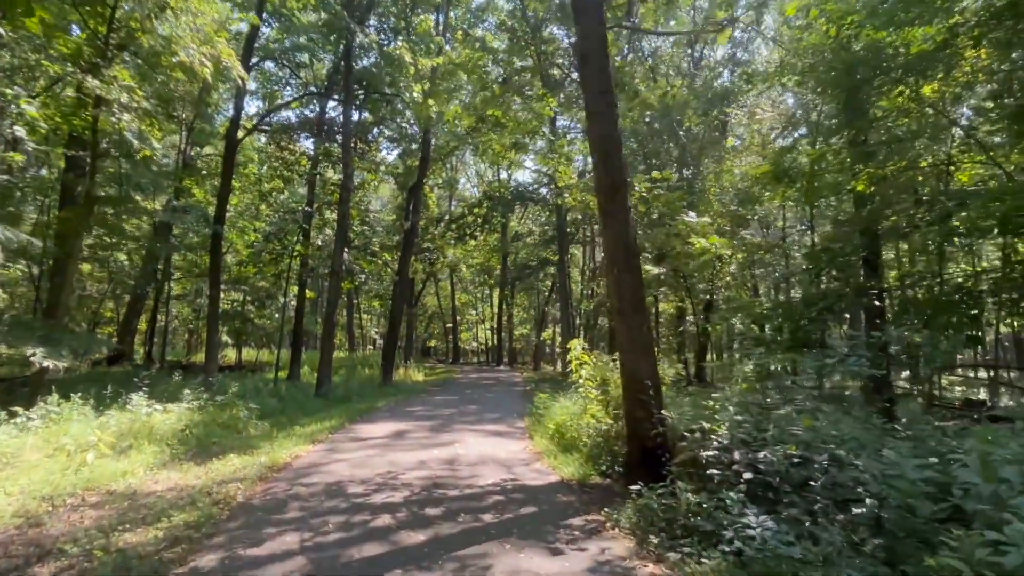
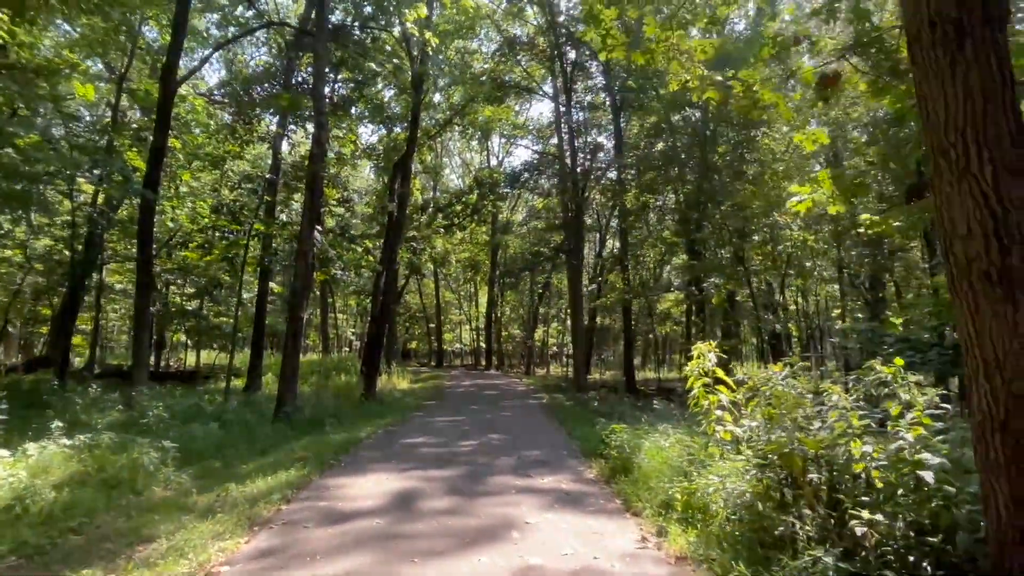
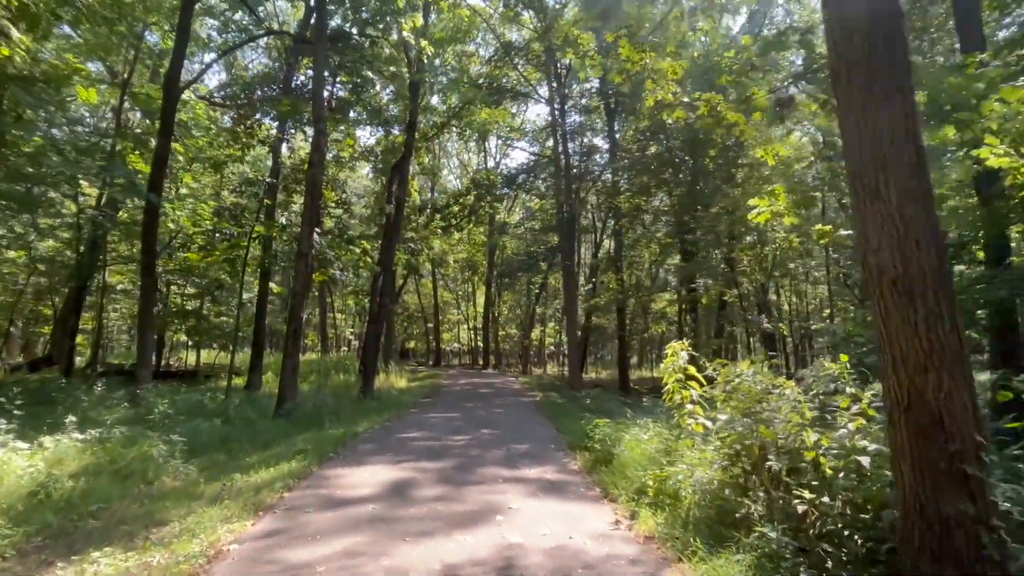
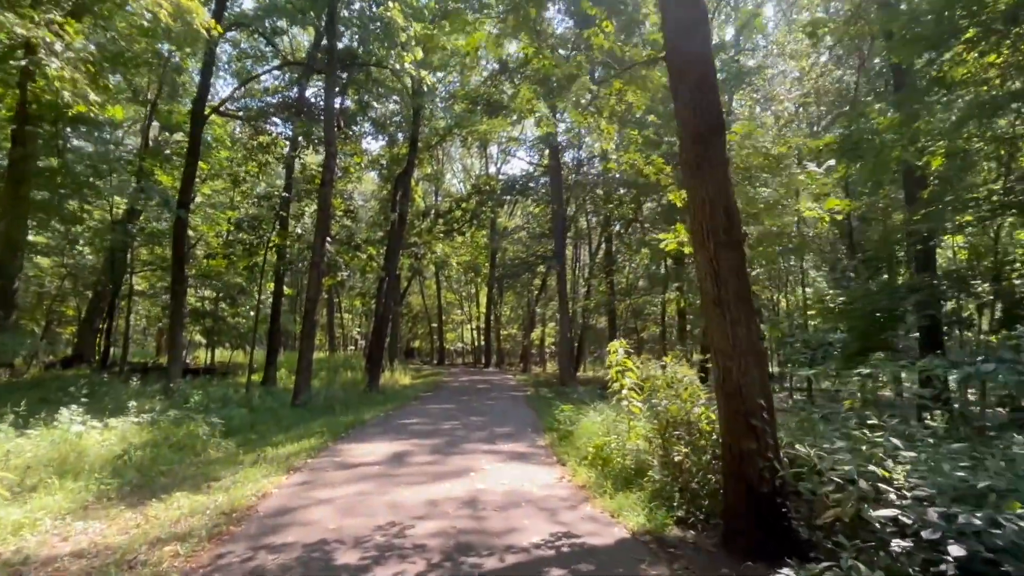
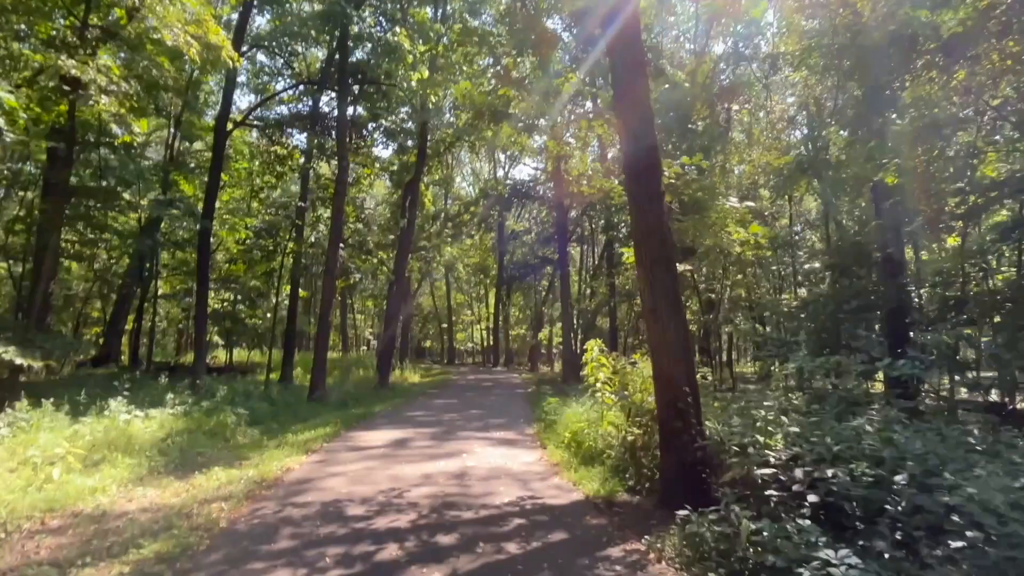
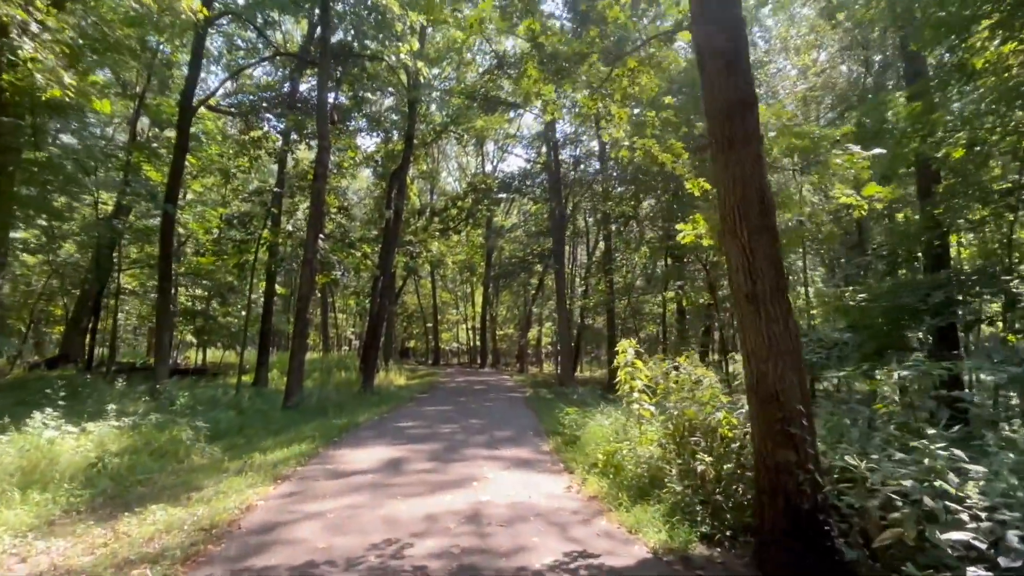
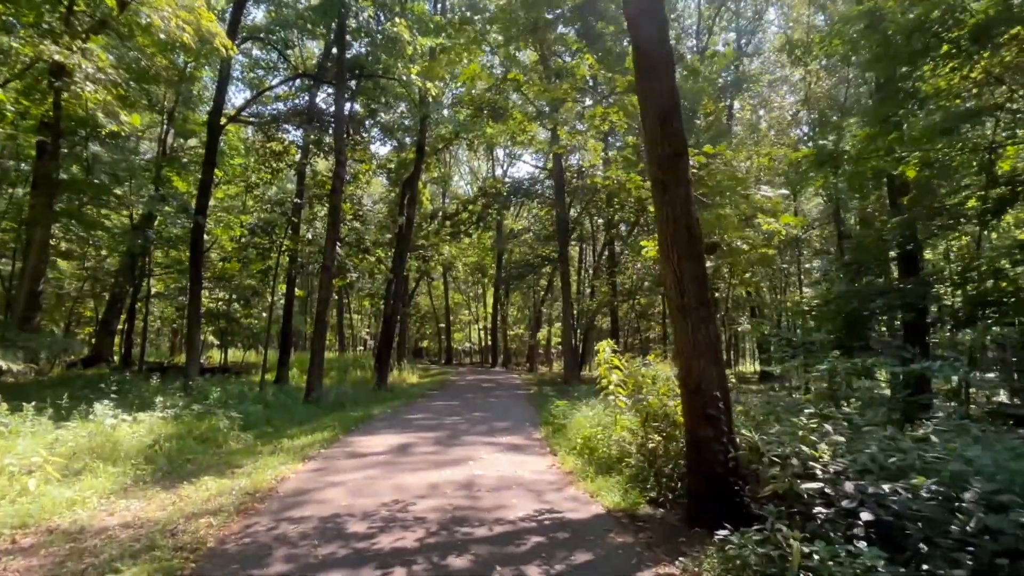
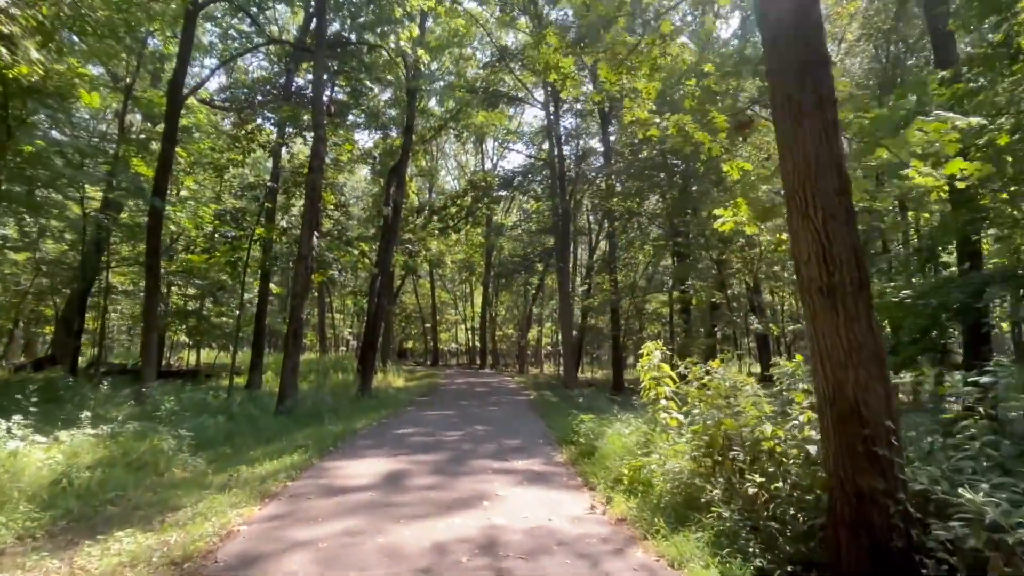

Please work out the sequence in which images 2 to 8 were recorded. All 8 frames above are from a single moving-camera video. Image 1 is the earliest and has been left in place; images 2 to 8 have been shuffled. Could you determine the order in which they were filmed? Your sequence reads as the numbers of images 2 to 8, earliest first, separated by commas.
5, 7, 4, 6, 8, 3, 2
